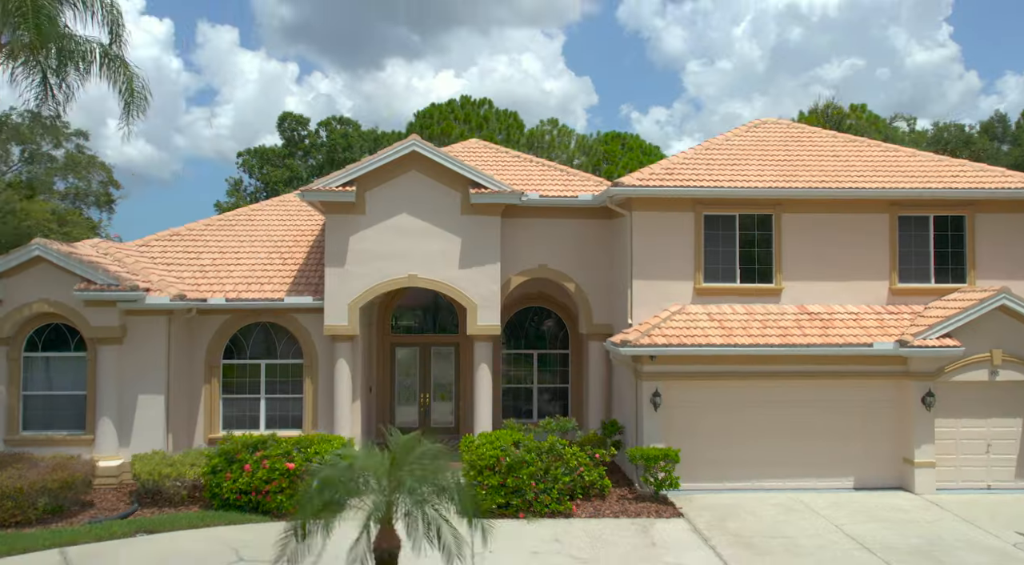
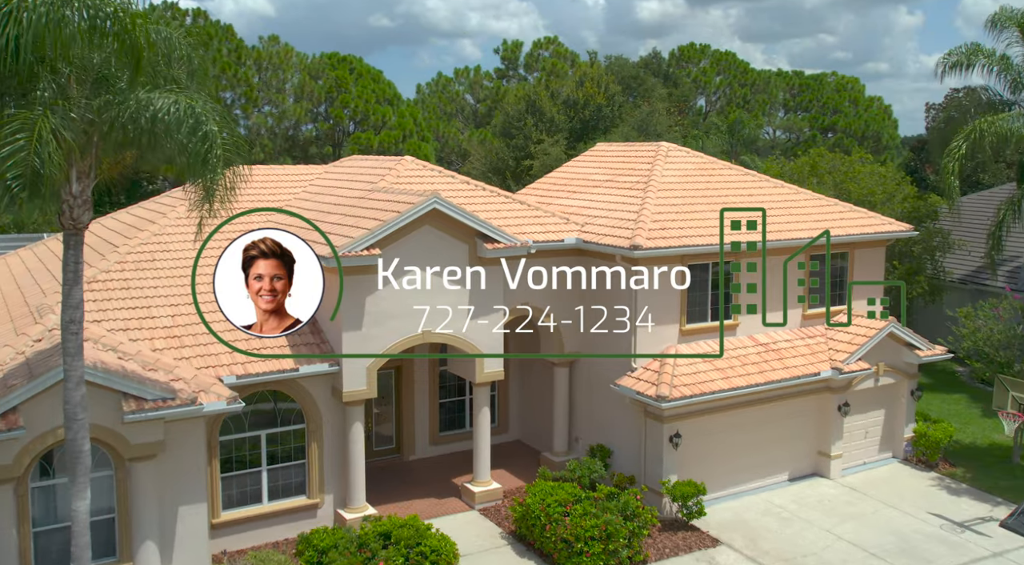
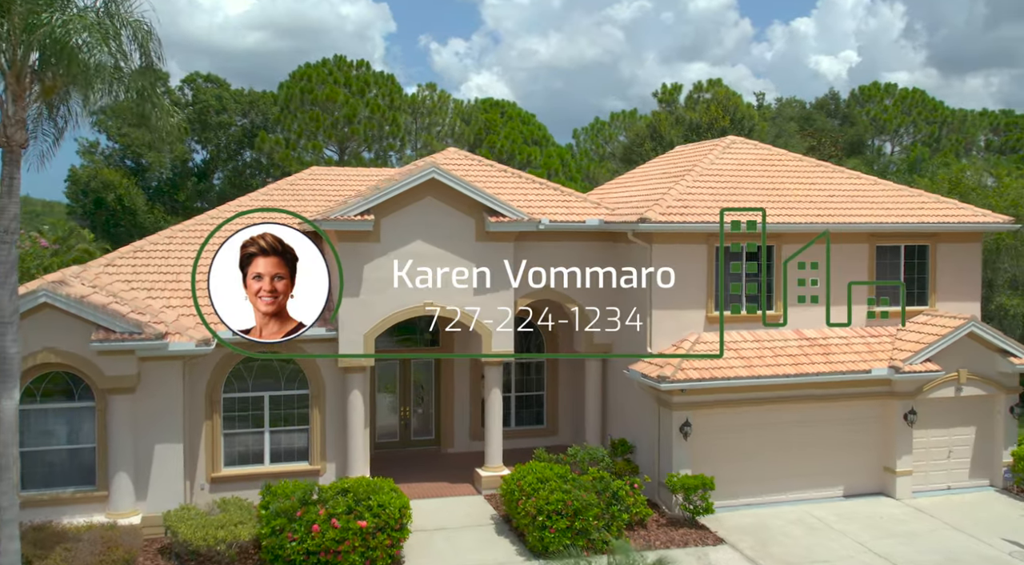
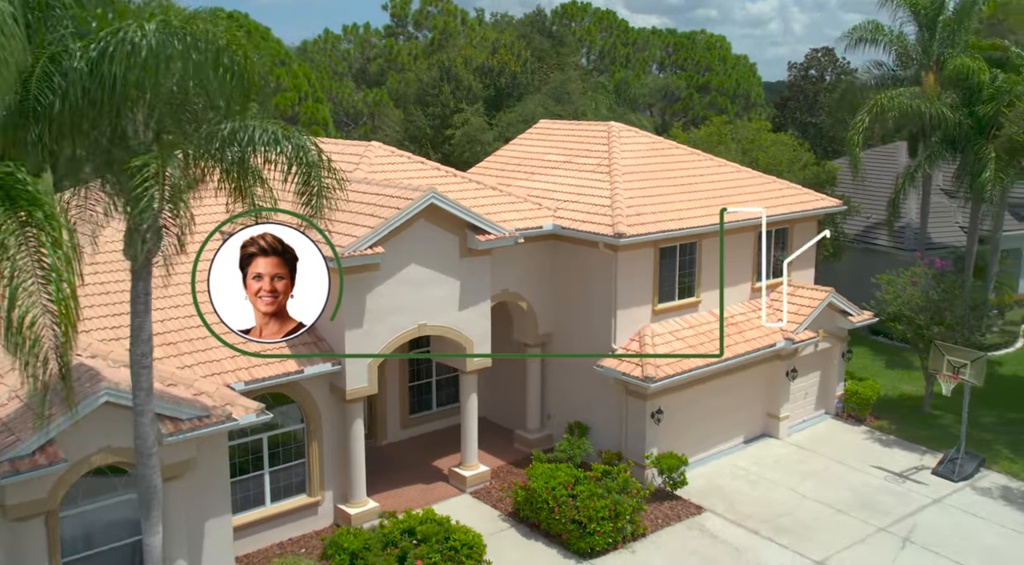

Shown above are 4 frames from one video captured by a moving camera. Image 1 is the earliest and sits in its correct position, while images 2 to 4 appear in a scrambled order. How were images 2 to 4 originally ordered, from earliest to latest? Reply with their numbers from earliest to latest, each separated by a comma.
3, 2, 4
